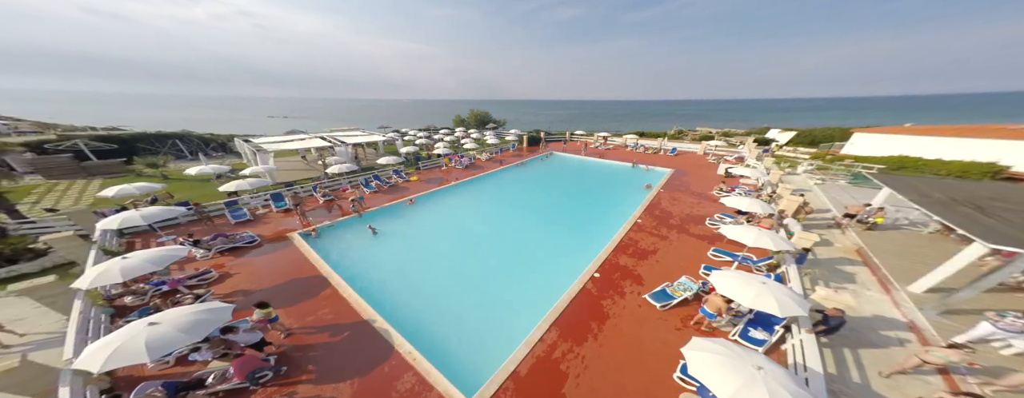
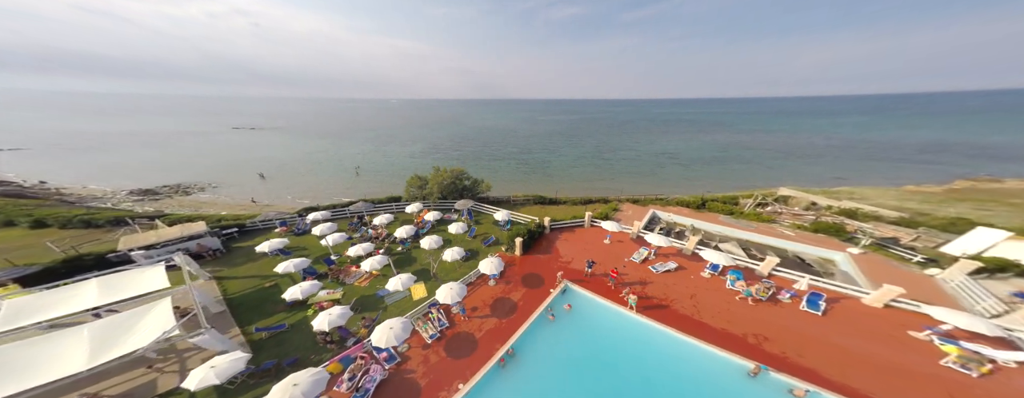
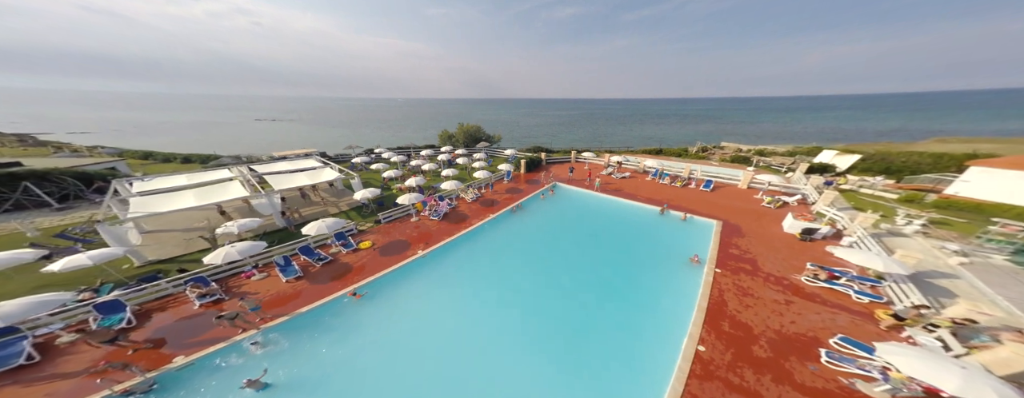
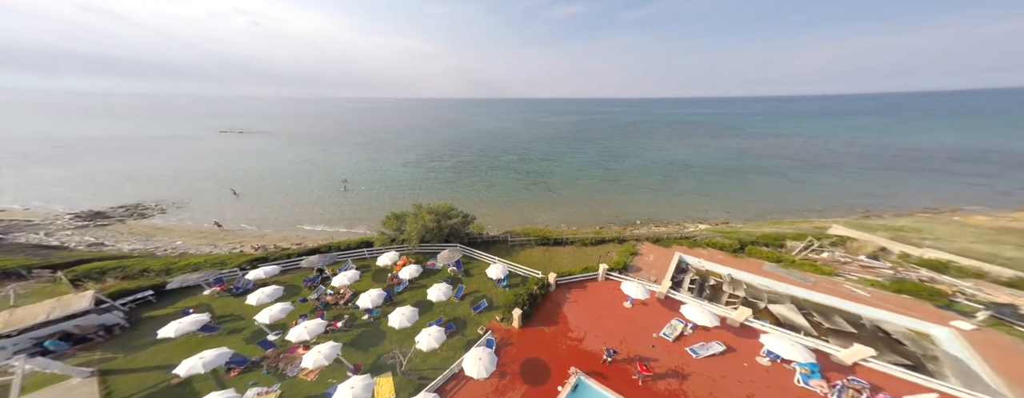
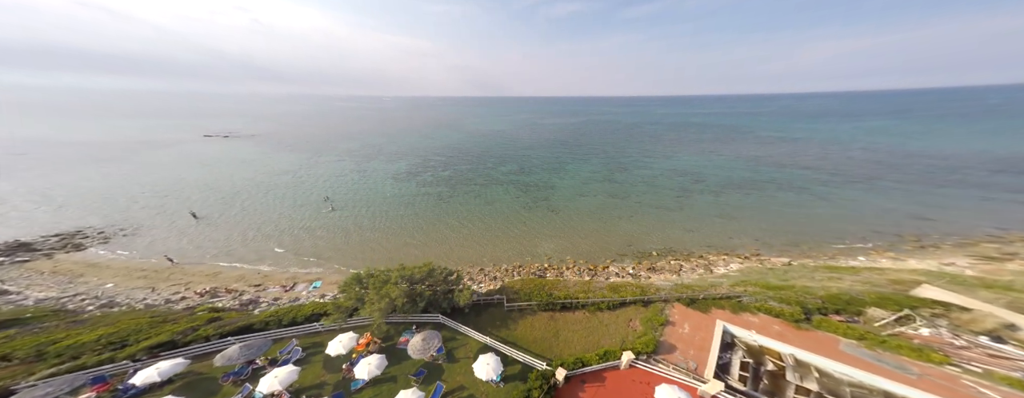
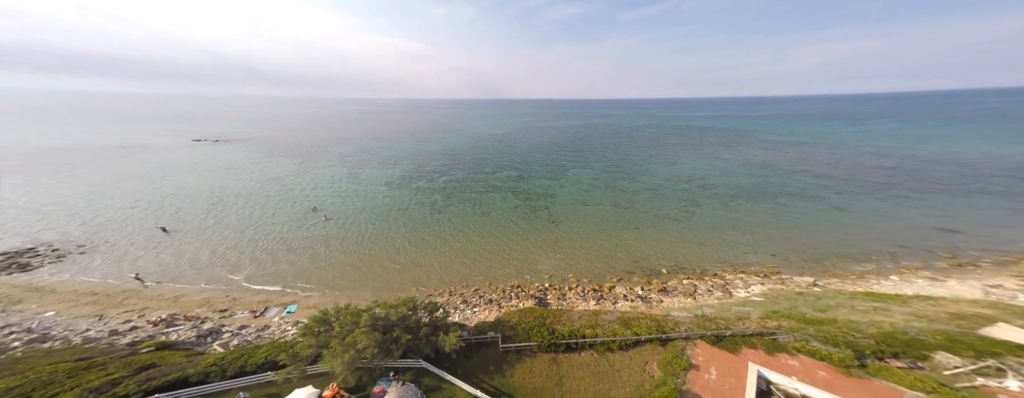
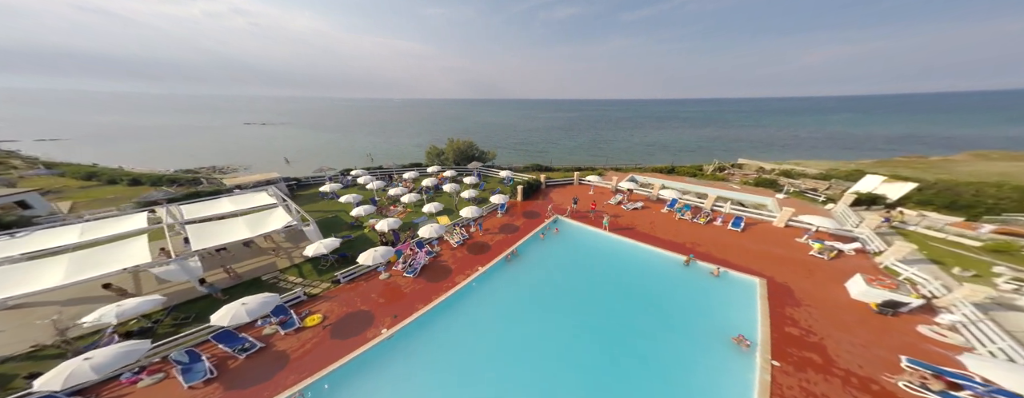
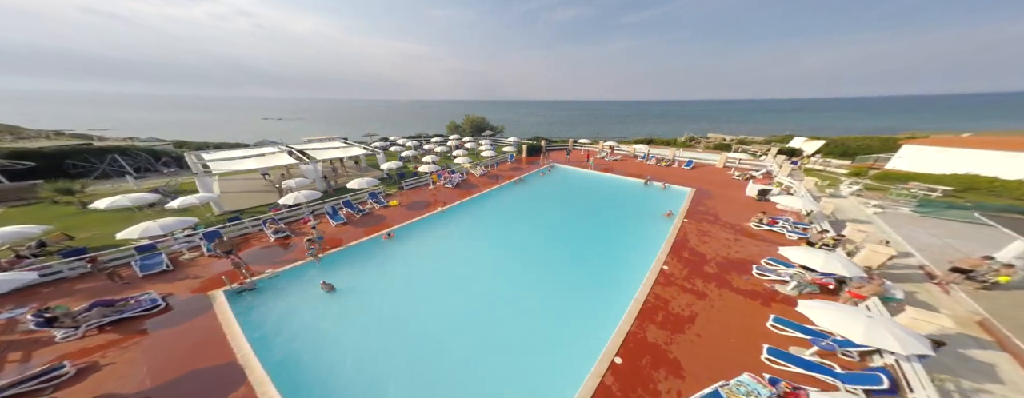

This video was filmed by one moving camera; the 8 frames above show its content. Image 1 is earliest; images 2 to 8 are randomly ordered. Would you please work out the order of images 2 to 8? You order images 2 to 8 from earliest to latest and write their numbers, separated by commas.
8, 3, 7, 2, 4, 5, 6
